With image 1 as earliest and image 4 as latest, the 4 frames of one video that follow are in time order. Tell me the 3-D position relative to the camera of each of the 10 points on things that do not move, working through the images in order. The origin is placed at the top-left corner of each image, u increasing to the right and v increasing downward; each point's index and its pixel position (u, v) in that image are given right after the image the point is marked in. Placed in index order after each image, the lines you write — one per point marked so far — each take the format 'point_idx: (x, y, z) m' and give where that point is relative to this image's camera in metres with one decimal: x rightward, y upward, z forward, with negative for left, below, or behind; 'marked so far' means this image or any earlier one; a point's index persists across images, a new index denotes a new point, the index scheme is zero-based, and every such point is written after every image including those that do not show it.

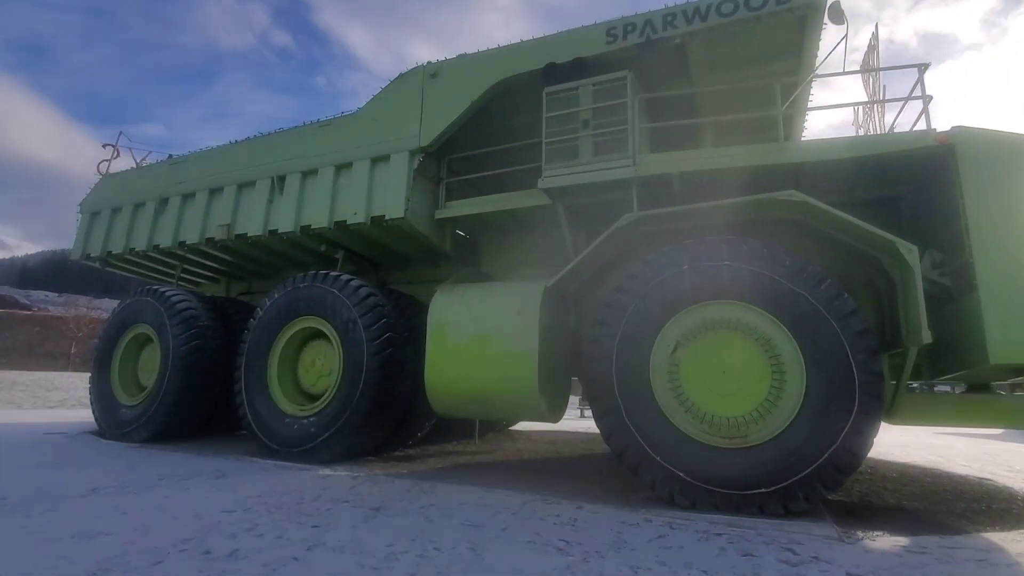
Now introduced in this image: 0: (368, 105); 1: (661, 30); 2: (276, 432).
0: (-1.2, +1.6, +4.5) m
1: (+1.0, +1.7, +3.5) m
2: (-1.9, -1.2, +4.2) m
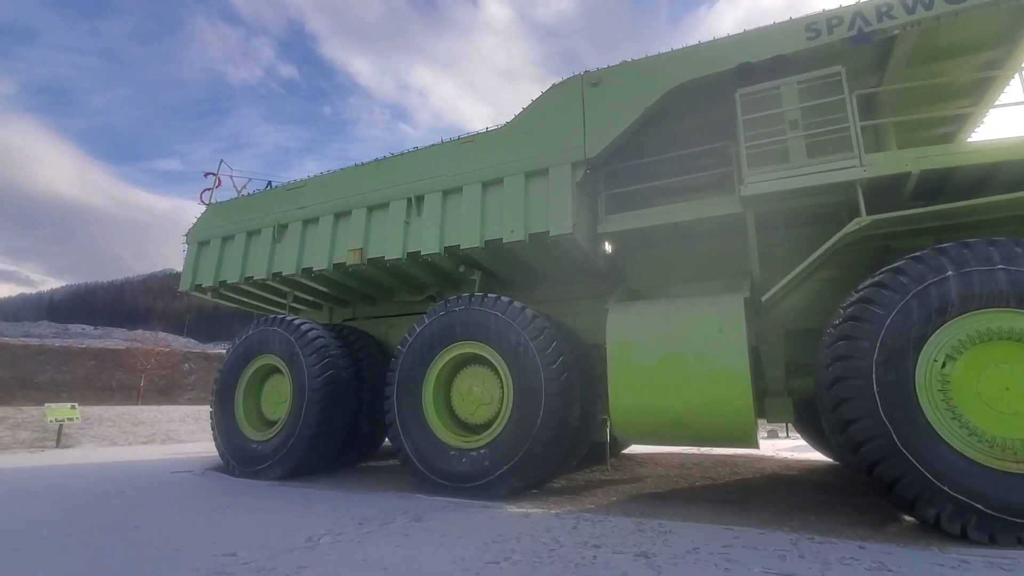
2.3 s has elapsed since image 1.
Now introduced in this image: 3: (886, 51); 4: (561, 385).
0: (+0.1, +1.4, +4.3) m
1: (+2.3, +1.7, +3.2) m
2: (-0.5, -1.4, +3.9) m
3: (+2.5, +1.6, +3.5) m
4: (+0.4, -0.7, +3.7) m
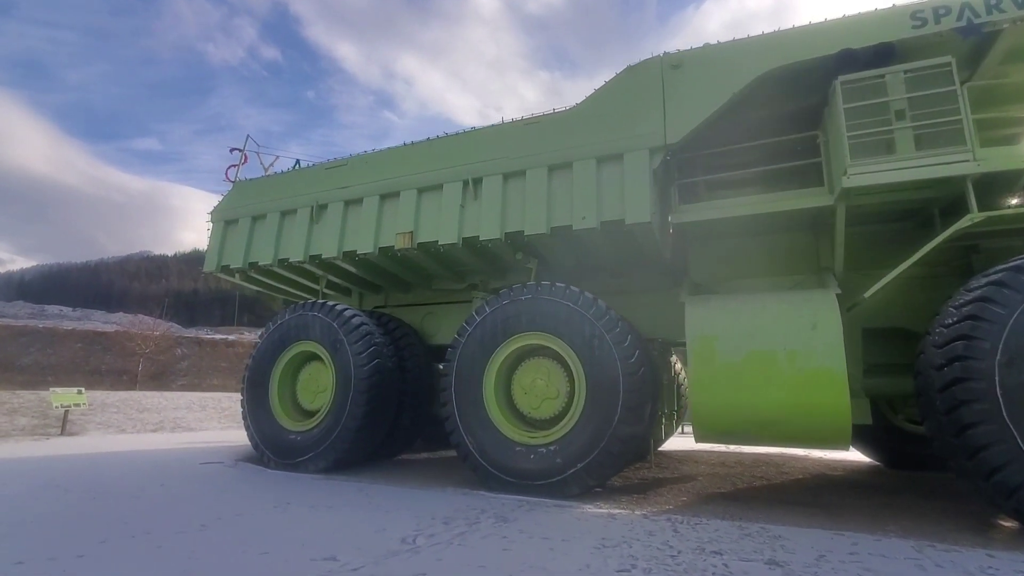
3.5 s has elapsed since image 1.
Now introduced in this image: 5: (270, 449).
0: (+0.6, +1.5, +4.1) m
1: (+2.9, +1.7, +3.1) m
2: (0.0, -1.3, +3.8) m
3: (+3.1, +1.6, +3.4) m
4: (+0.9, -0.6, +3.6) m
5: (-2.2, -1.5, +4.7) m
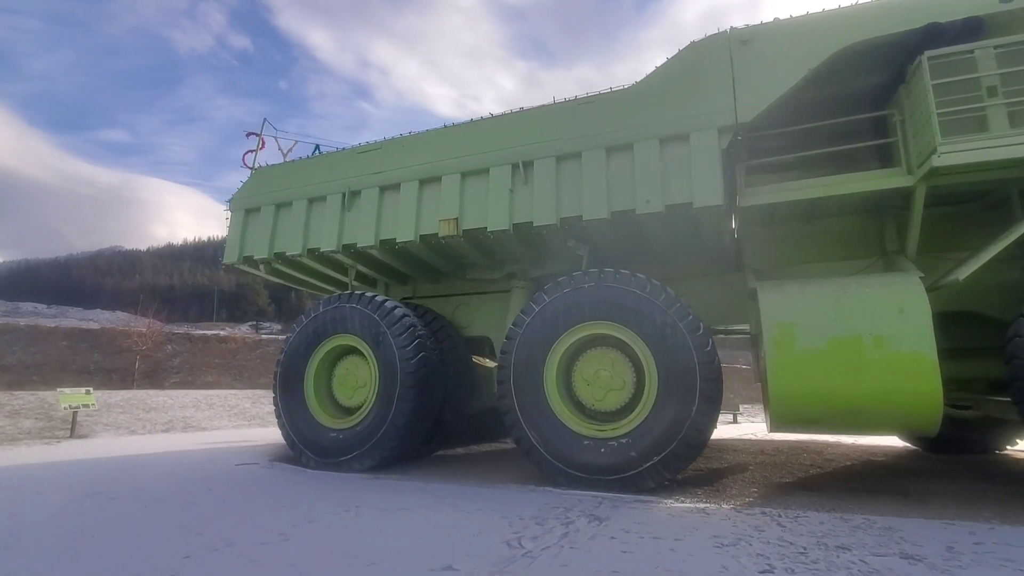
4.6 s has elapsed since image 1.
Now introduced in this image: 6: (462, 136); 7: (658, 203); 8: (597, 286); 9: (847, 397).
0: (+1.1, +1.6, +3.9) m
1: (+3.3, +1.8, +3.0) m
2: (+0.4, -1.2, +3.6) m
3: (+3.6, +1.7, +3.3) m
4: (+1.4, -0.5, +3.4) m
5: (-1.8, -1.4, +4.5) m
6: (-0.4, +1.3, +4.5) m
7: (+1.1, +0.6, +3.8) m
8: (+0.6, 0.0, +3.8) m
9: (+2.1, -0.7, +3.2) m
